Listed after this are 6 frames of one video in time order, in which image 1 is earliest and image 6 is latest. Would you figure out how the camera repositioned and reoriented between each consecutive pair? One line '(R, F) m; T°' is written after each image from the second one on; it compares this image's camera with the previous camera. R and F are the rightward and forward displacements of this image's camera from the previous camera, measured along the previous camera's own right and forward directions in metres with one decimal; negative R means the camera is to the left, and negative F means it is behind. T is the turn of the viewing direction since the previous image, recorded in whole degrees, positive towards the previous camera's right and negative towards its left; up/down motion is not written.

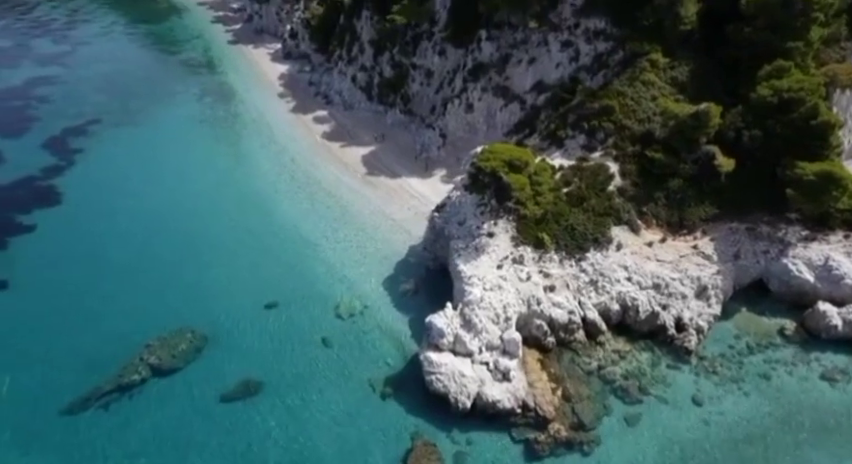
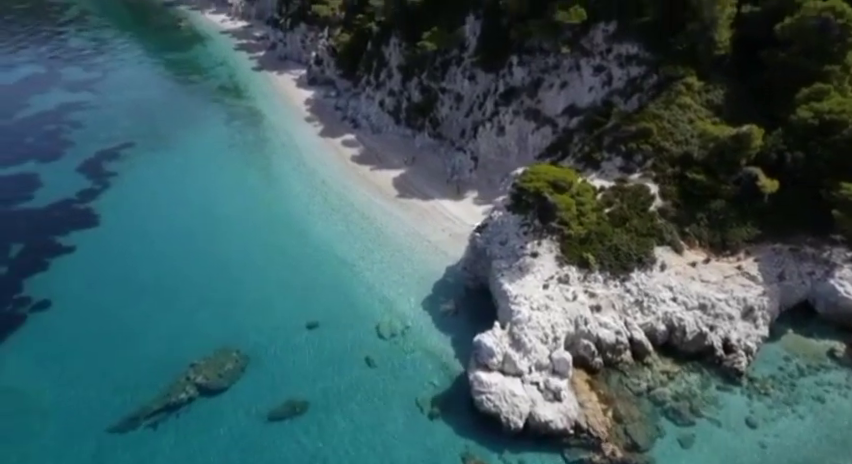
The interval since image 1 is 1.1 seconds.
(-1.6, -0.2) m; -1°
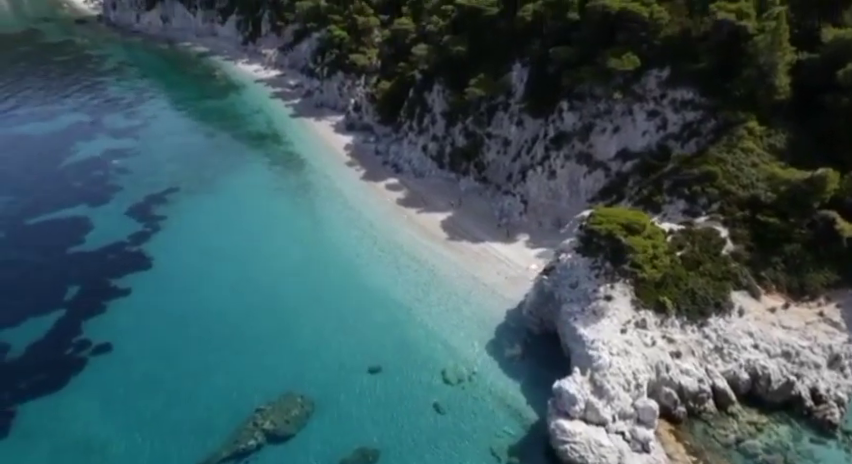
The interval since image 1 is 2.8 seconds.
(-2.5, +0.2) m; -1°
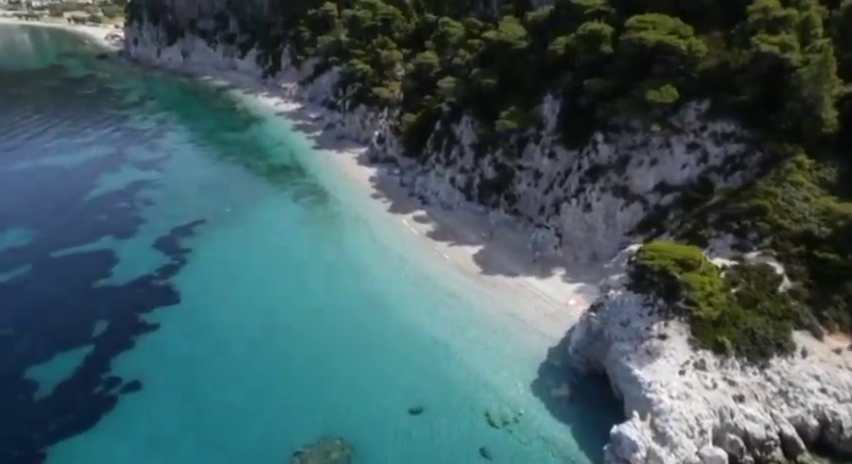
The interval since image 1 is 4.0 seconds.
(-1.5, +0.6) m; -1°
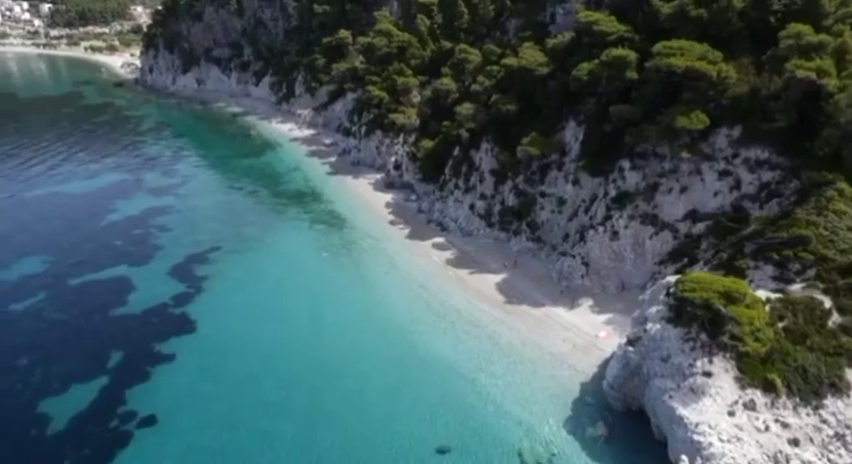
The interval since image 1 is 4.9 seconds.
(-0.9, +0.8) m; -1°
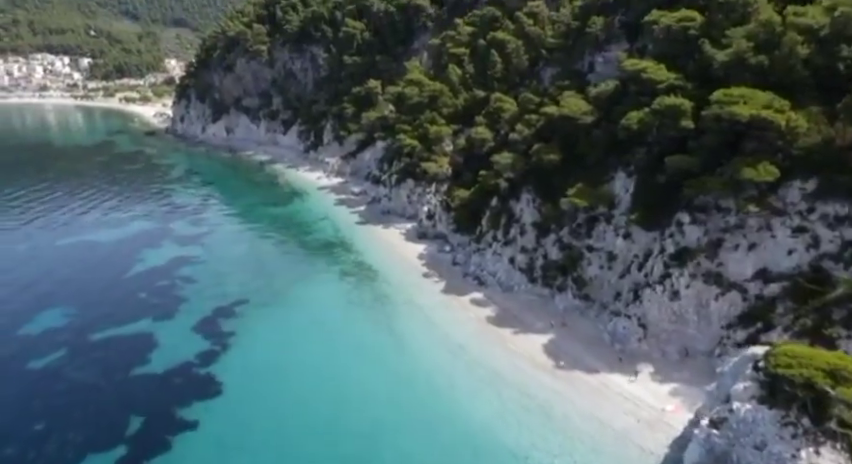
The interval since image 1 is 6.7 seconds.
(-1.3, +2.0) m; -2°
